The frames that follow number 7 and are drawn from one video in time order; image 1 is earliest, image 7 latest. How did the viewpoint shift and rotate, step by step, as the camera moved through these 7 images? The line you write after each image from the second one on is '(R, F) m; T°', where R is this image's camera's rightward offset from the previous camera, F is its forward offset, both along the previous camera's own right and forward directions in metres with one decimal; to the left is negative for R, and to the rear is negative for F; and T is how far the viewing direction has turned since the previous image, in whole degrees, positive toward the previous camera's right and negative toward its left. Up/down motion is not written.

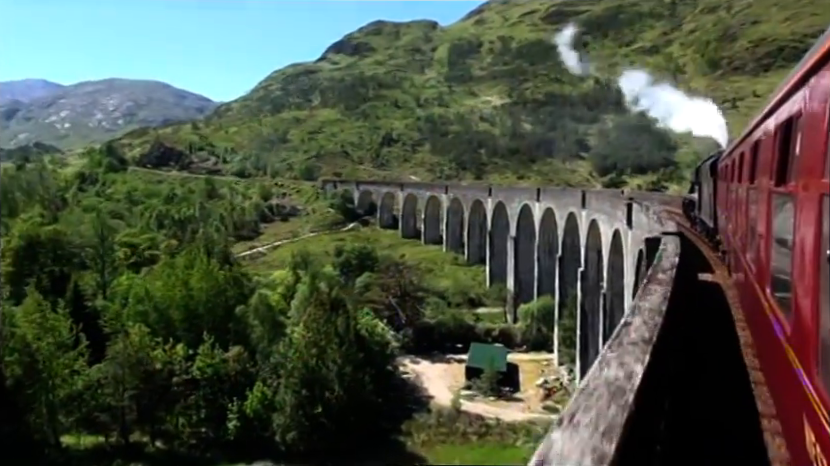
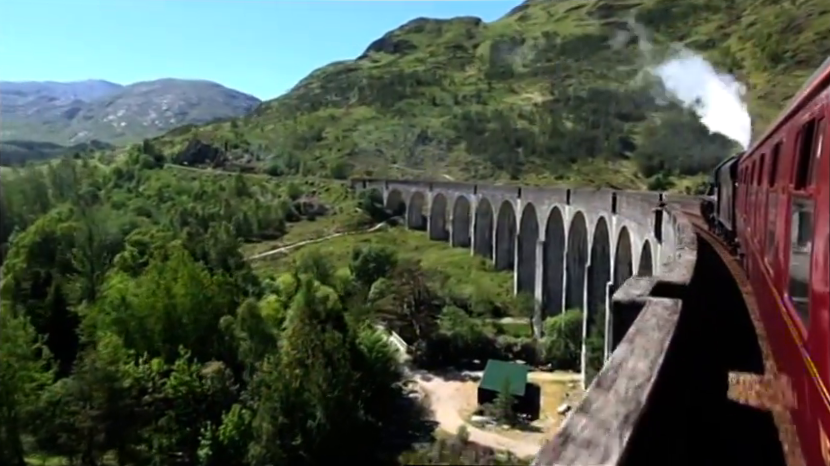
(+1.5, +2.8) m; -4°
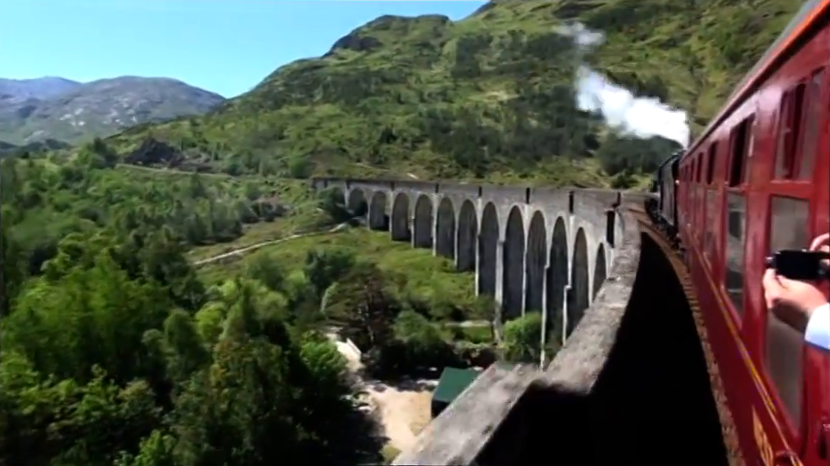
(+1.0, +1.6) m; +3°
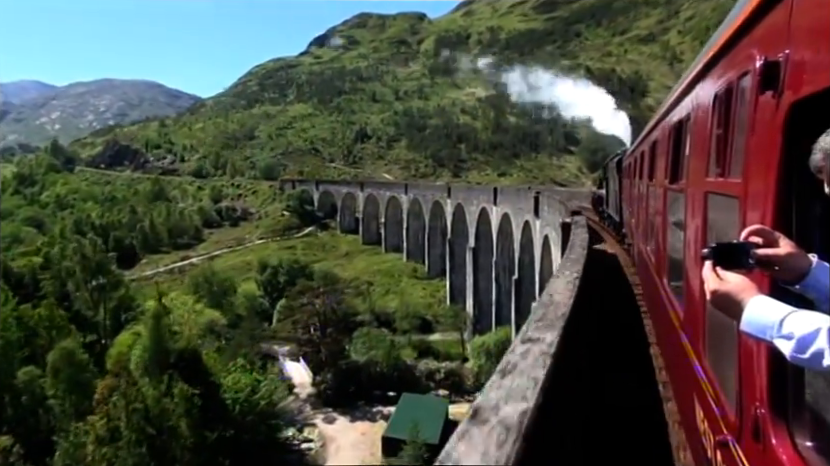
(+1.5, +3.2) m; +1°
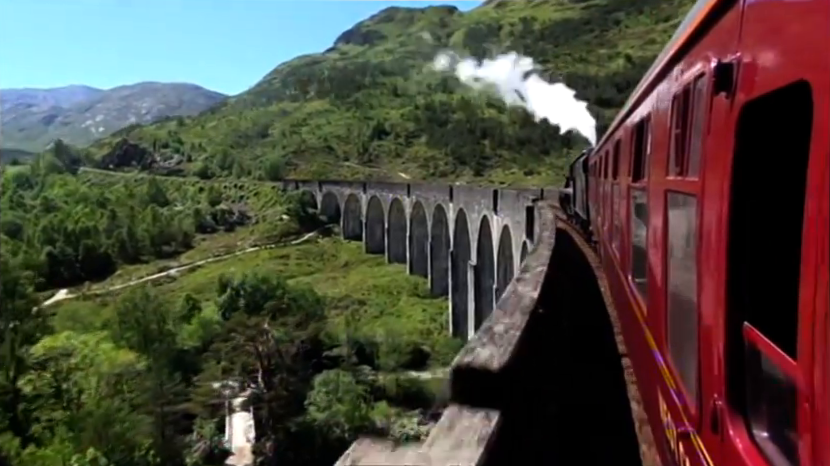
(+2.3, +7.0) m; -4°
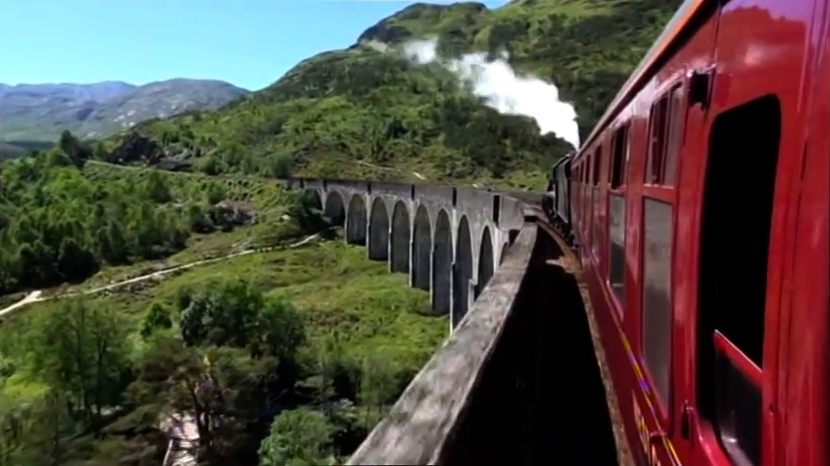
(+1.3, +4.4) m; -3°
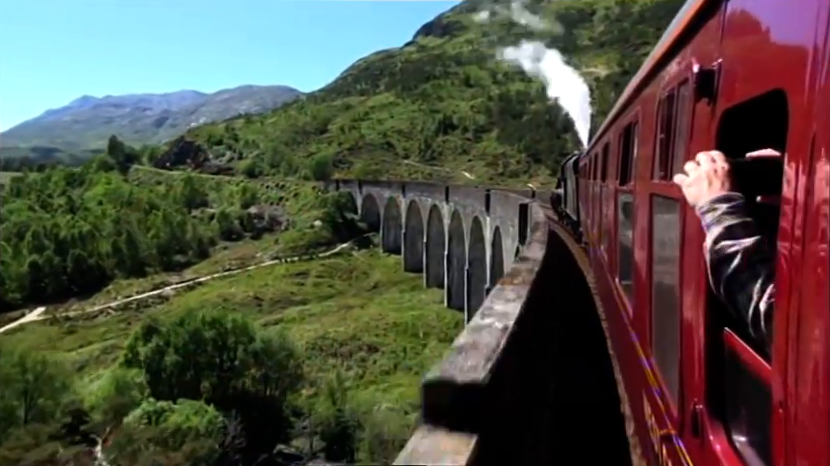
(+1.5, +5.9) m; -7°
